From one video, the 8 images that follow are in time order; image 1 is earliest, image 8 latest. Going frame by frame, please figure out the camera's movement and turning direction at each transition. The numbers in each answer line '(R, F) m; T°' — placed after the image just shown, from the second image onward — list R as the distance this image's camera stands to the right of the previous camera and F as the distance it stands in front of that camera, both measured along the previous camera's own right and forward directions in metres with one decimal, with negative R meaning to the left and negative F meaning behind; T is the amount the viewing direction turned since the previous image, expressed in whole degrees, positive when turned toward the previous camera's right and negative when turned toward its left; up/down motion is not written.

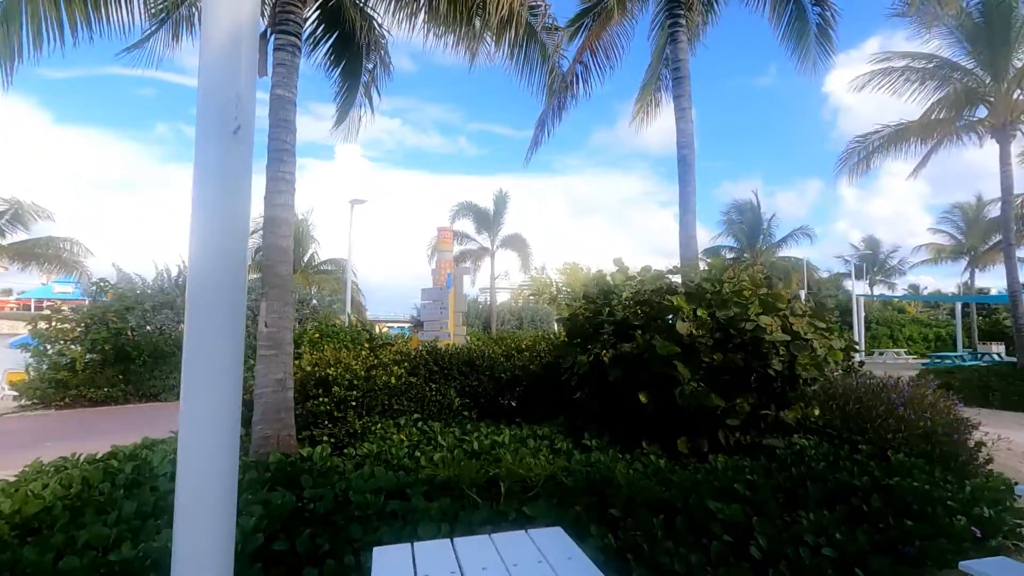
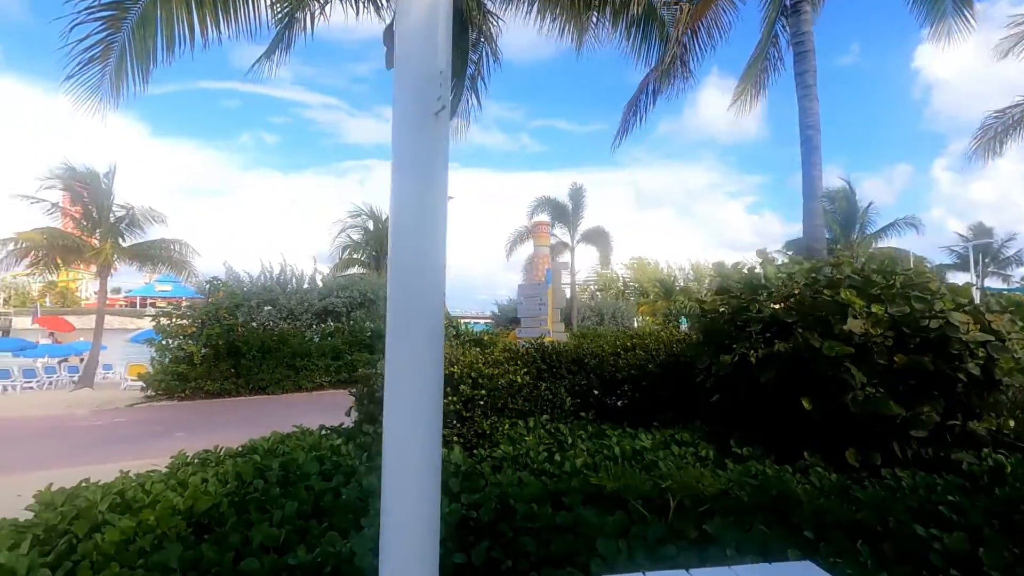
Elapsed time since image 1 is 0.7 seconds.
(-0.8, +0.3) m; -7°
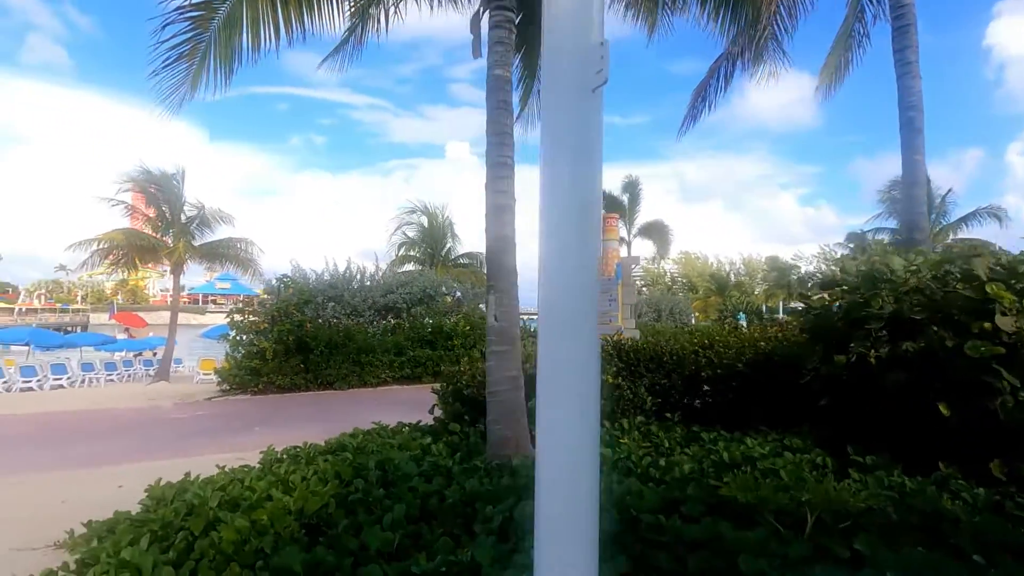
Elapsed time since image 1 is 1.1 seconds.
(-0.5, +0.2) m; -5°
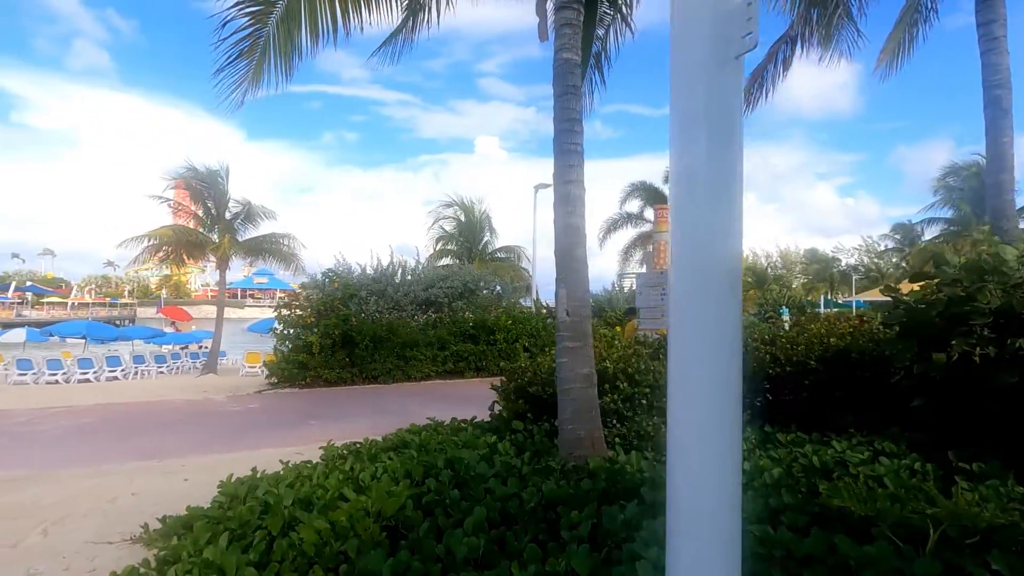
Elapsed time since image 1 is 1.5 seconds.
(-0.4, +0.2) m; -3°
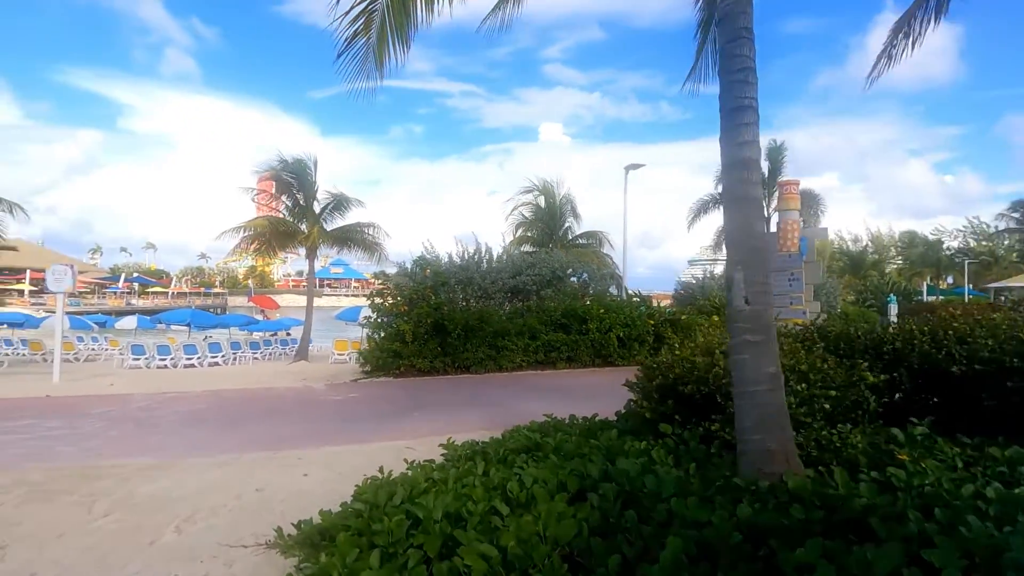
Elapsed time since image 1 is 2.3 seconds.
(-0.8, +0.6) m; -7°
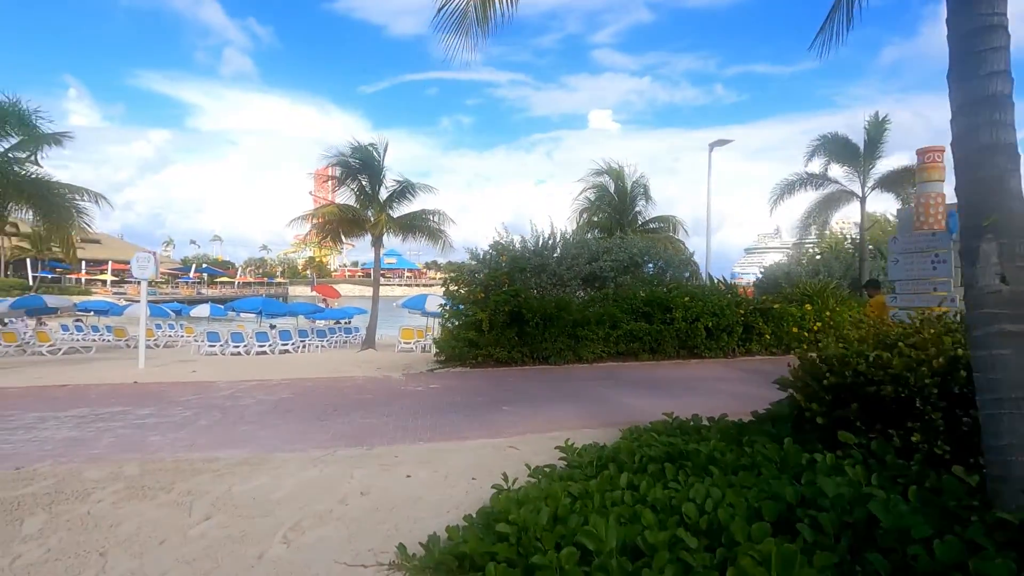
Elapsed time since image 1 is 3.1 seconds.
(-0.7, +0.7) m; -5°
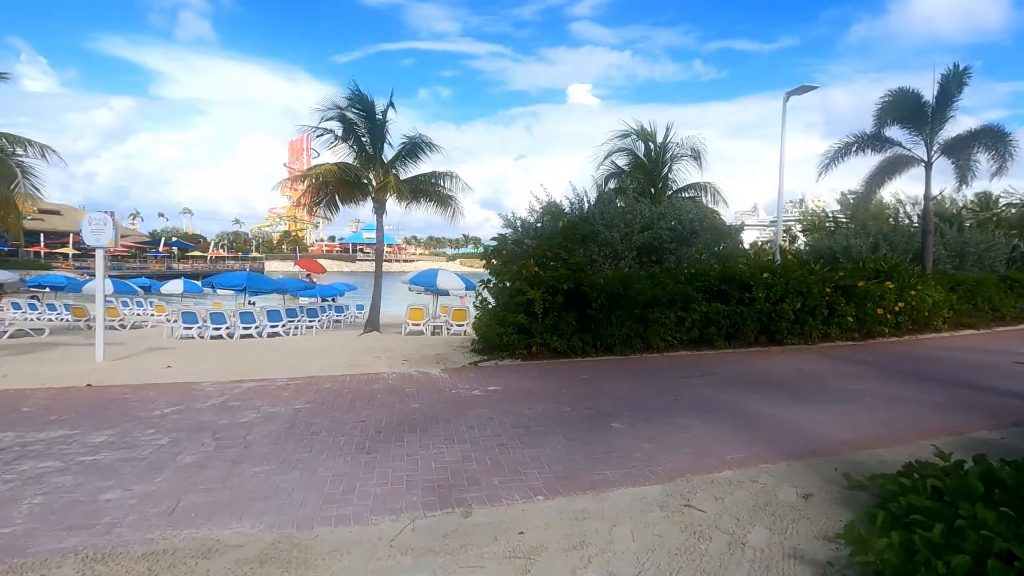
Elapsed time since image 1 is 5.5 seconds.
(-1.5, +2.4) m; +2°
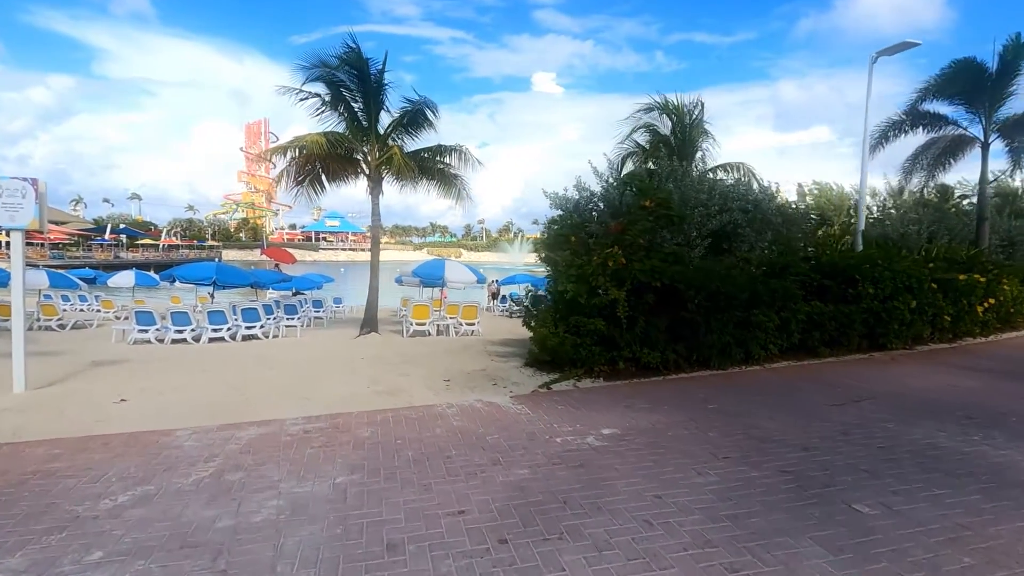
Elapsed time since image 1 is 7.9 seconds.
(-1.6, +2.4) m; +4°
